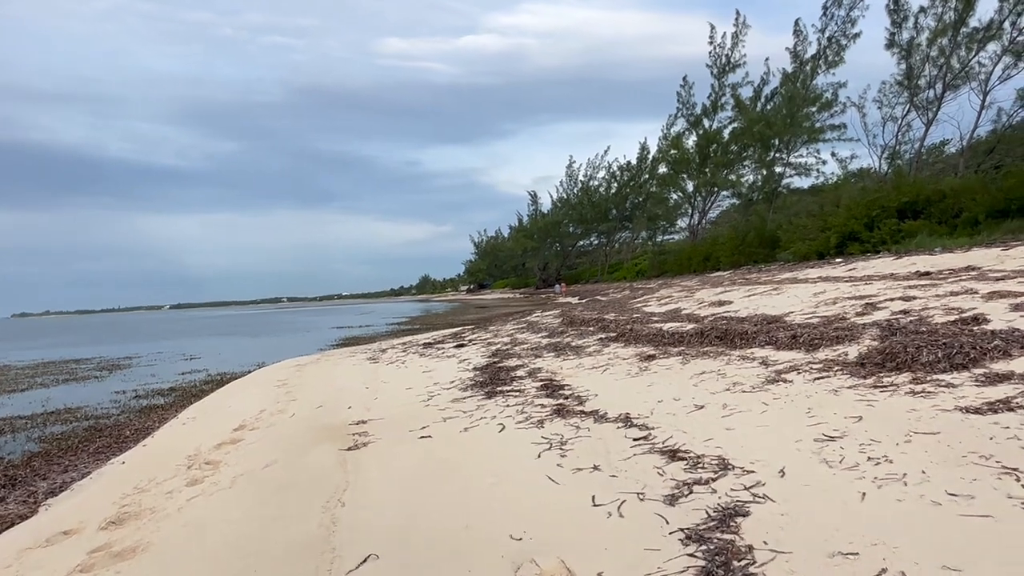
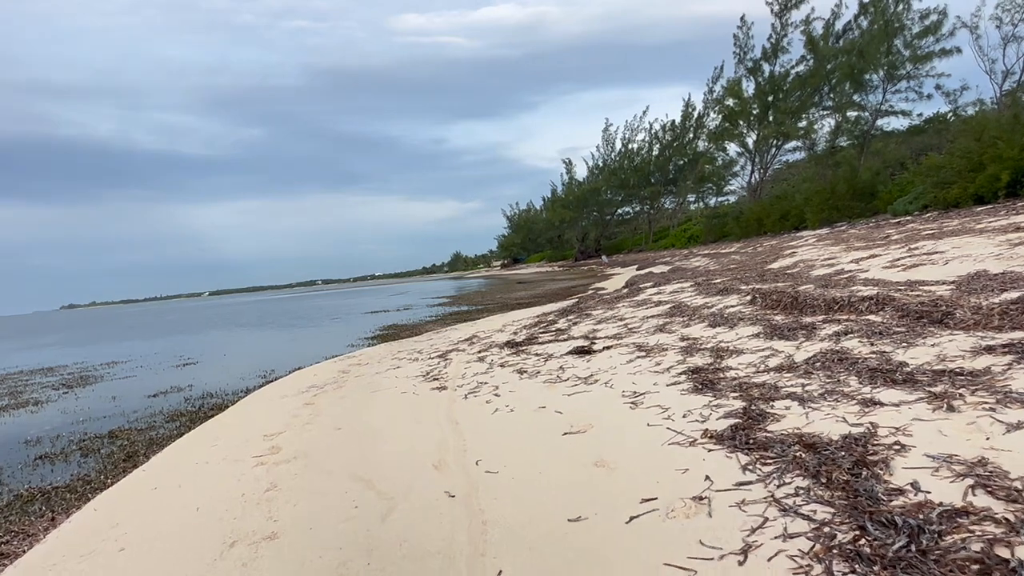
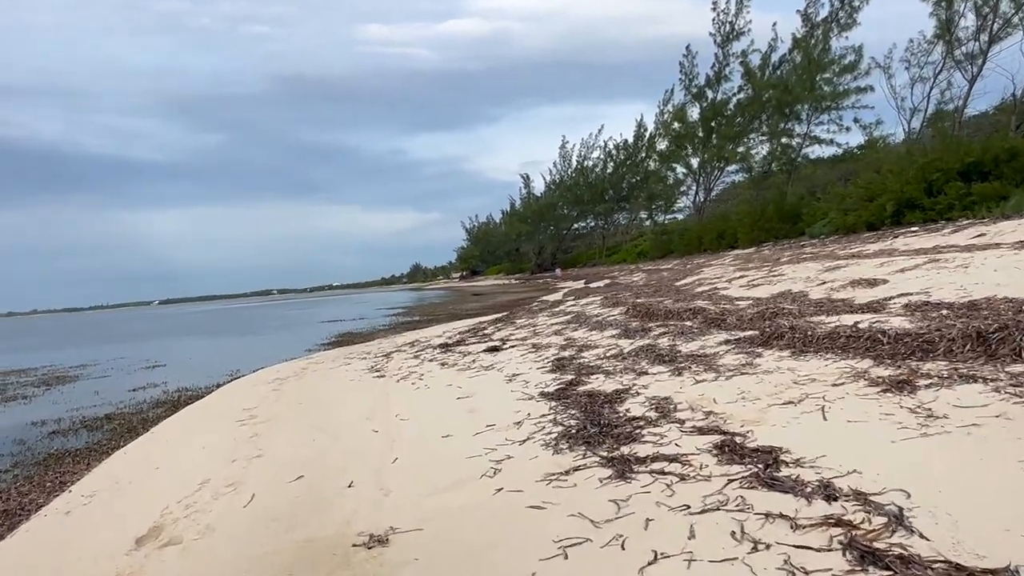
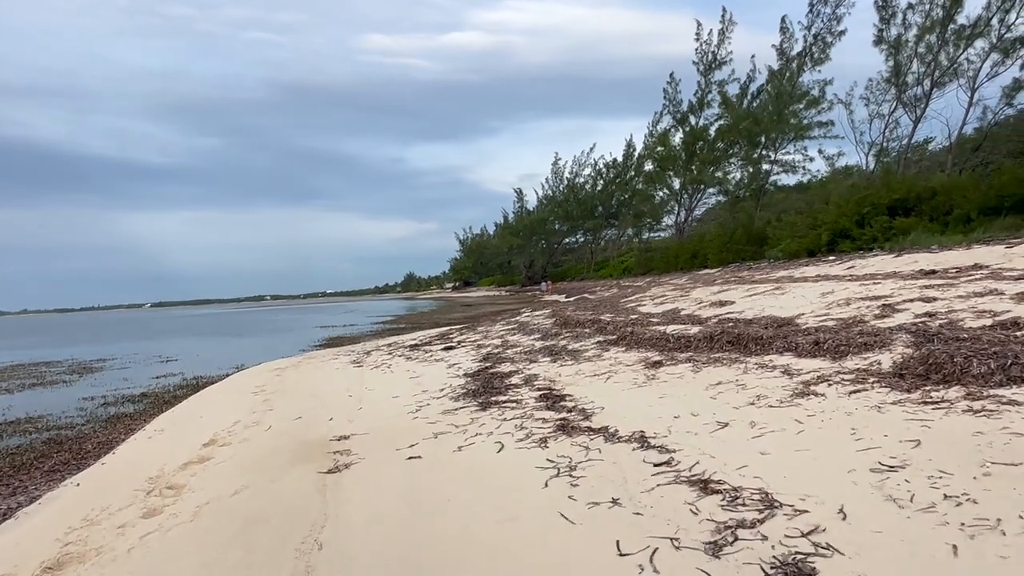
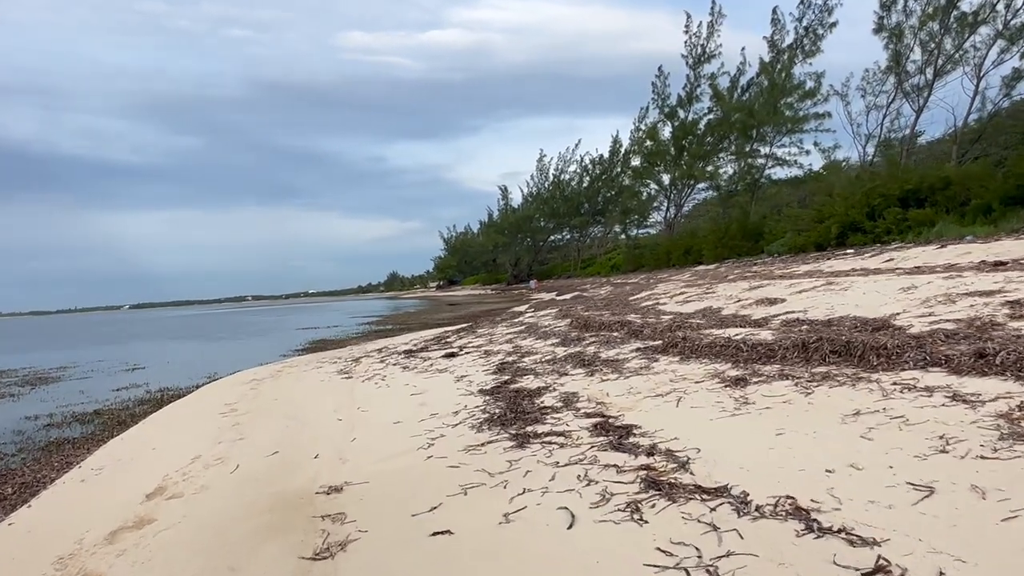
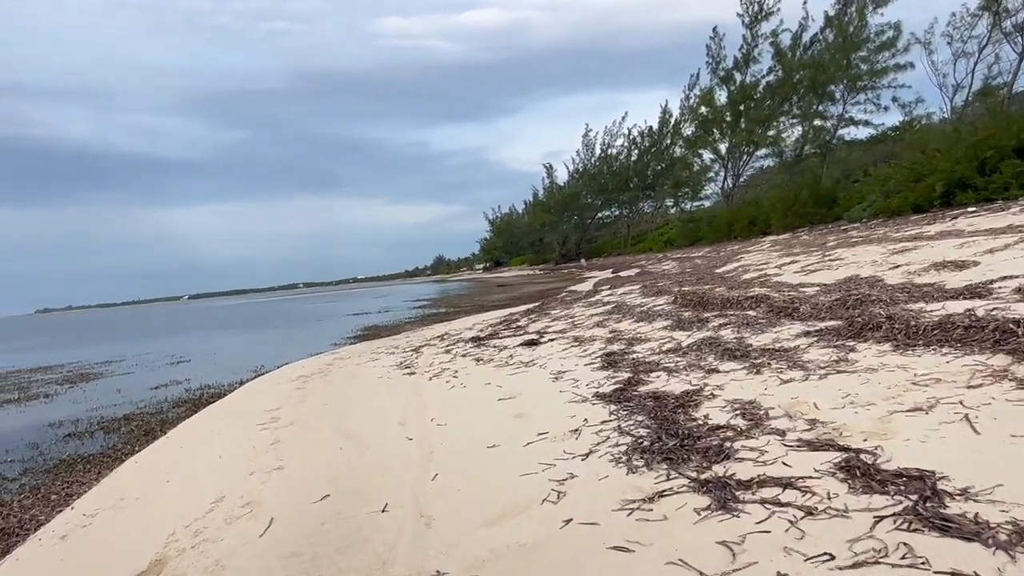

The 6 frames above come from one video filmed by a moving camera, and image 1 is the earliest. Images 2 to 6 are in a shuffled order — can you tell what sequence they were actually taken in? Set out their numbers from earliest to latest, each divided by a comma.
4, 5, 3, 6, 2
